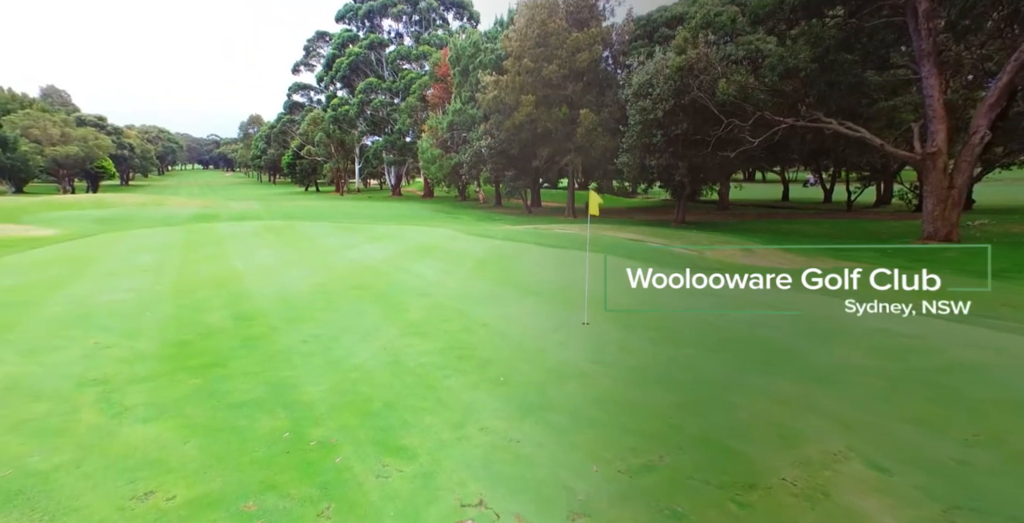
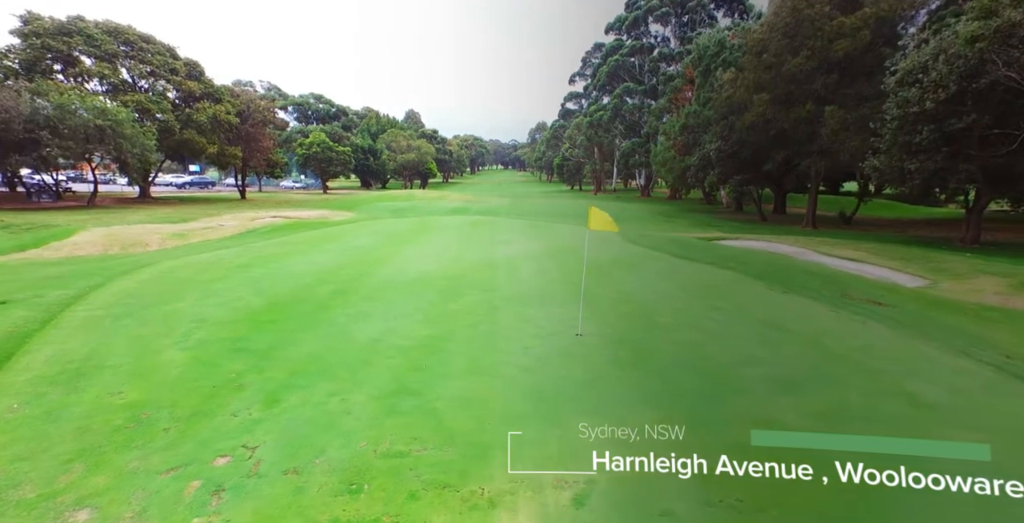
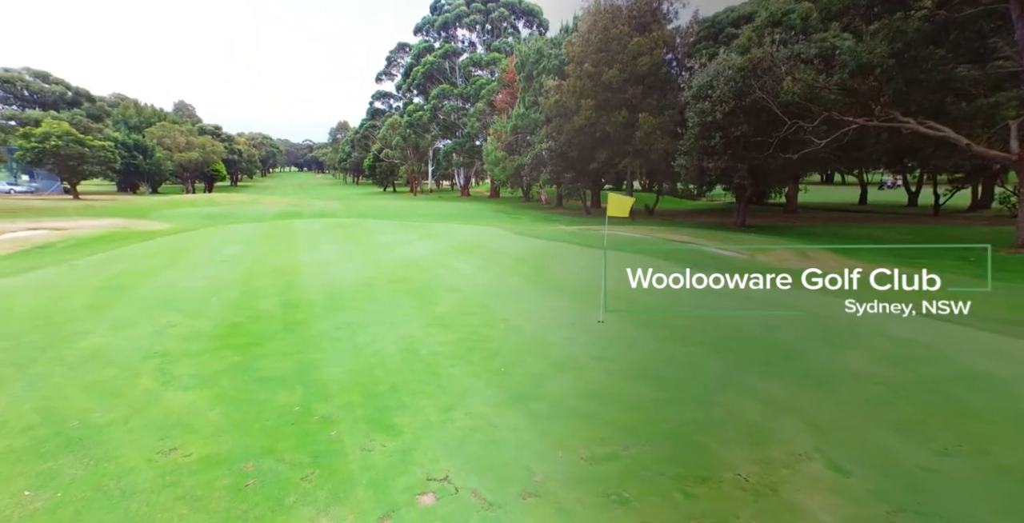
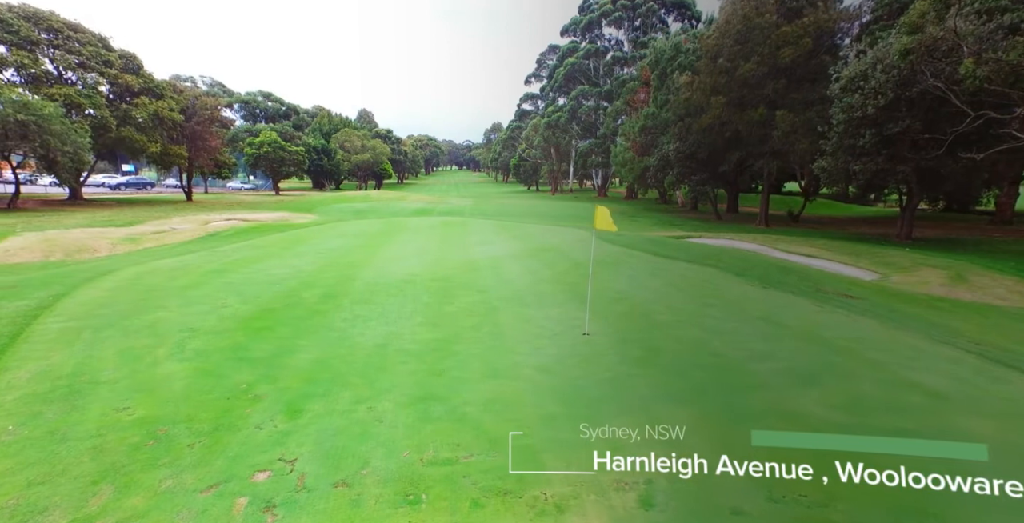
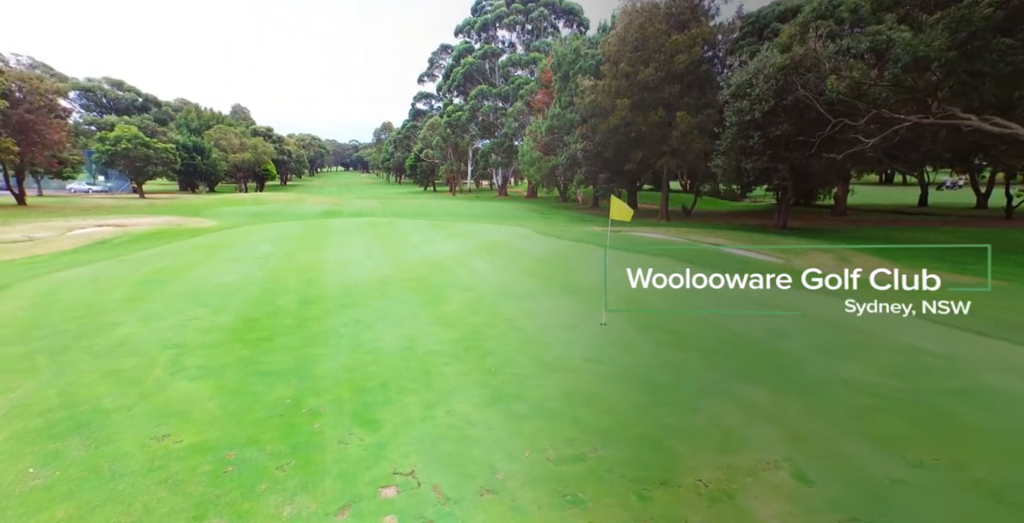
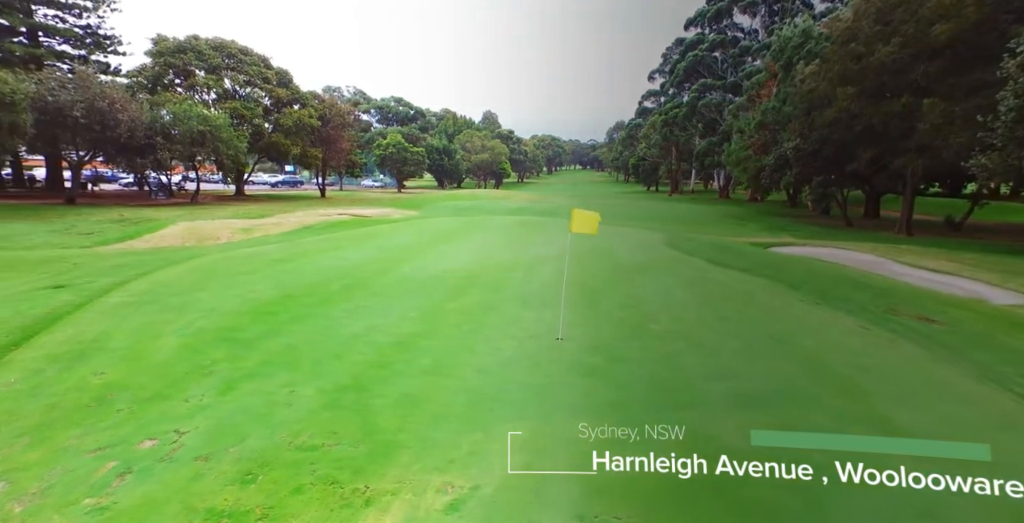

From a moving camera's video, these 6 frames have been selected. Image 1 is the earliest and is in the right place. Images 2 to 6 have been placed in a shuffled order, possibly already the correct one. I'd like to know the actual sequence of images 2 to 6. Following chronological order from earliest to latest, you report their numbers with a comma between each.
3, 5, 4, 2, 6
